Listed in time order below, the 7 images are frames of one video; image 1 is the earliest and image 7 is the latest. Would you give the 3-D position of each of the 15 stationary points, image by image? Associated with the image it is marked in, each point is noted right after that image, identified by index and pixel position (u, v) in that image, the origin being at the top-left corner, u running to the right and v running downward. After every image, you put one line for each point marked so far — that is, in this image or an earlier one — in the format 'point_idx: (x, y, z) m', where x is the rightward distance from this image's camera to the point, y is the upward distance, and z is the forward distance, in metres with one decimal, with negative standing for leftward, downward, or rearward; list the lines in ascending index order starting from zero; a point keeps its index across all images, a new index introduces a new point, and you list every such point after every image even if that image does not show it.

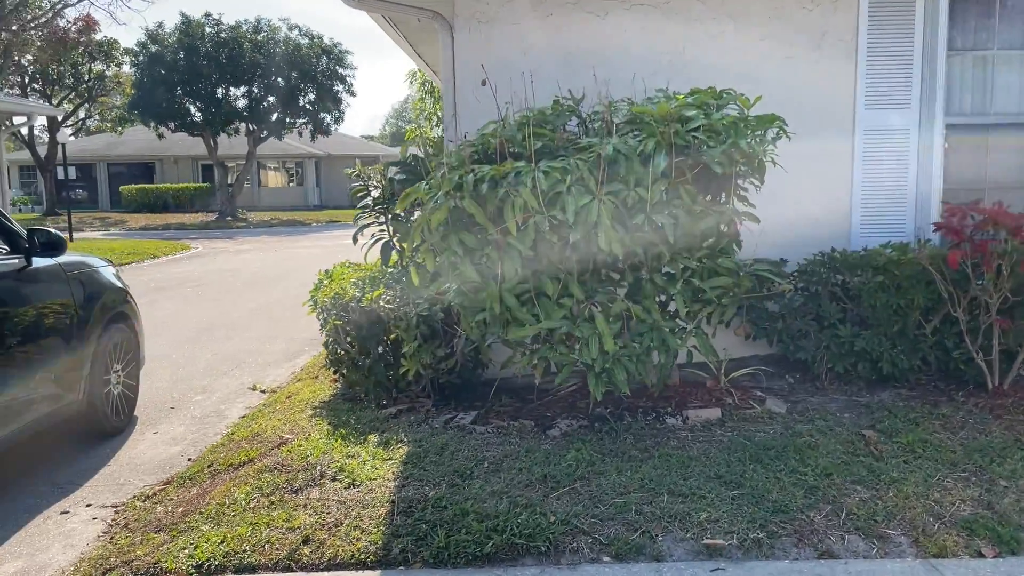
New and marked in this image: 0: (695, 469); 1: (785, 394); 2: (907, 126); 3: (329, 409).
0: (+0.8, -0.8, +4.0) m
1: (+1.6, -0.6, +5.2) m
2: (+2.6, +1.1, +5.8) m
3: (-1.1, -0.8, +5.5) m
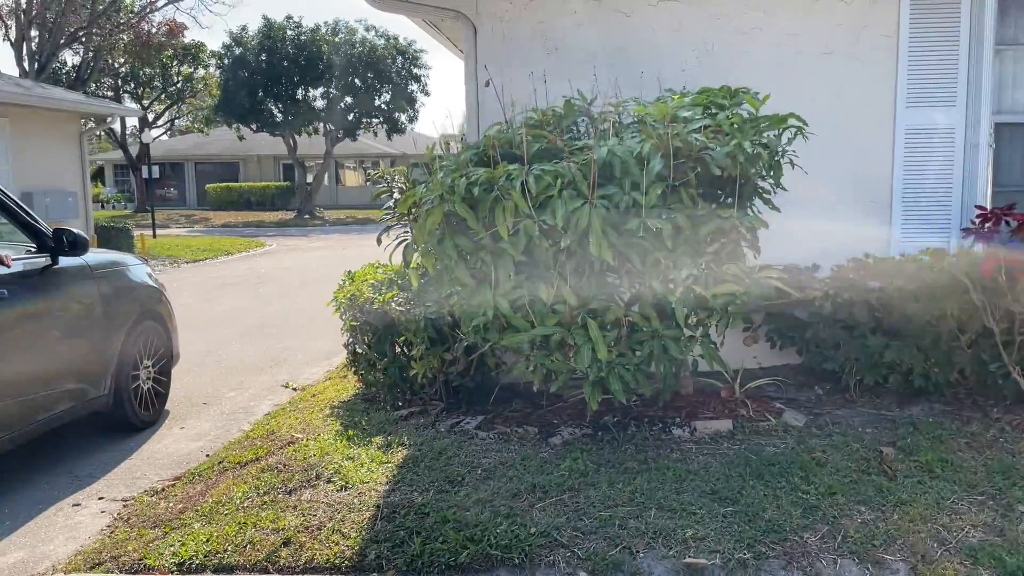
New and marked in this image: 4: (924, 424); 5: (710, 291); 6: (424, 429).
0: (+0.8, -0.8, +3.8) m
1: (+1.7, -0.7, +5.0) m
2: (+2.7, +1.0, +5.5) m
3: (-1.0, -0.8, +5.5) m
4: (+2.1, -0.7, +4.6) m
5: (+0.9, 0.0, +4.0) m
6: (-0.5, -0.8, +4.8) m
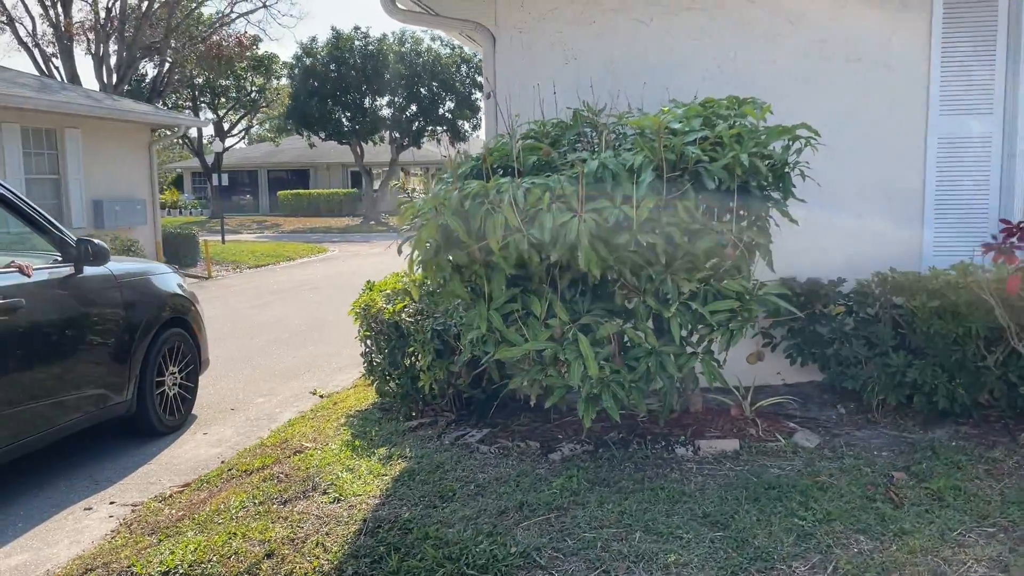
0: (+0.7, -0.9, +3.7) m
1: (+1.7, -0.8, +4.8) m
2: (+2.8, +0.9, +5.2) m
3: (-1.0, -0.8, +5.5) m
4: (+2.1, -0.8, +4.4) m
5: (+0.9, -0.1, +3.9) m
6: (-0.4, -0.8, +4.7) m
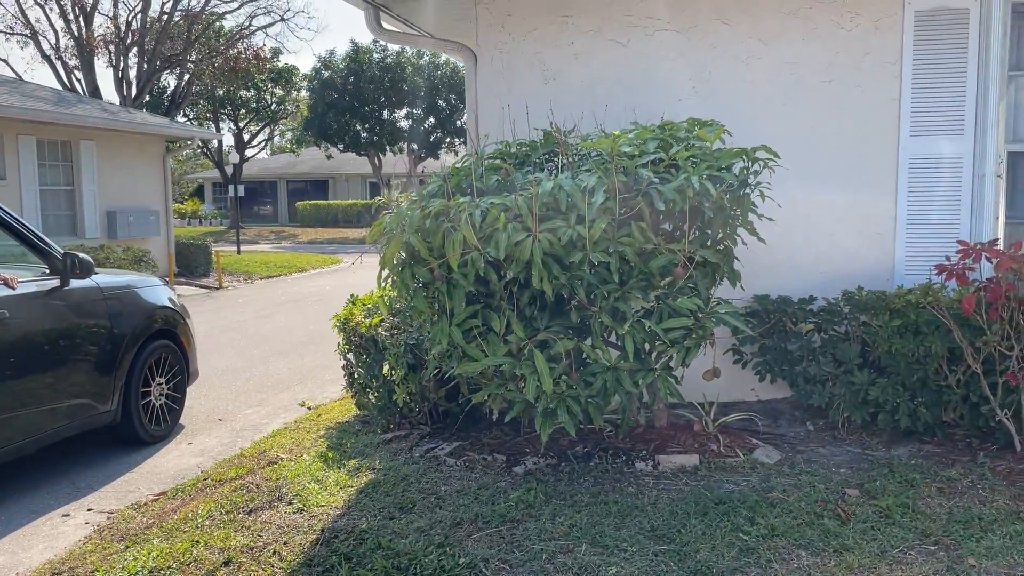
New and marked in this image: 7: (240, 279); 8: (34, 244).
0: (+0.5, -1.0, +3.8) m
1: (+1.6, -0.9, +4.9) m
2: (+2.7, +0.8, +5.3) m
3: (-1.1, -0.9, +5.6) m
4: (+2.0, -0.9, +4.4) m
5: (+0.7, -0.2, +3.9) m
6: (-0.6, -0.9, +4.9) m
7: (-5.7, +0.2, +18.4) m
8: (-2.8, +0.3, +5.2) m
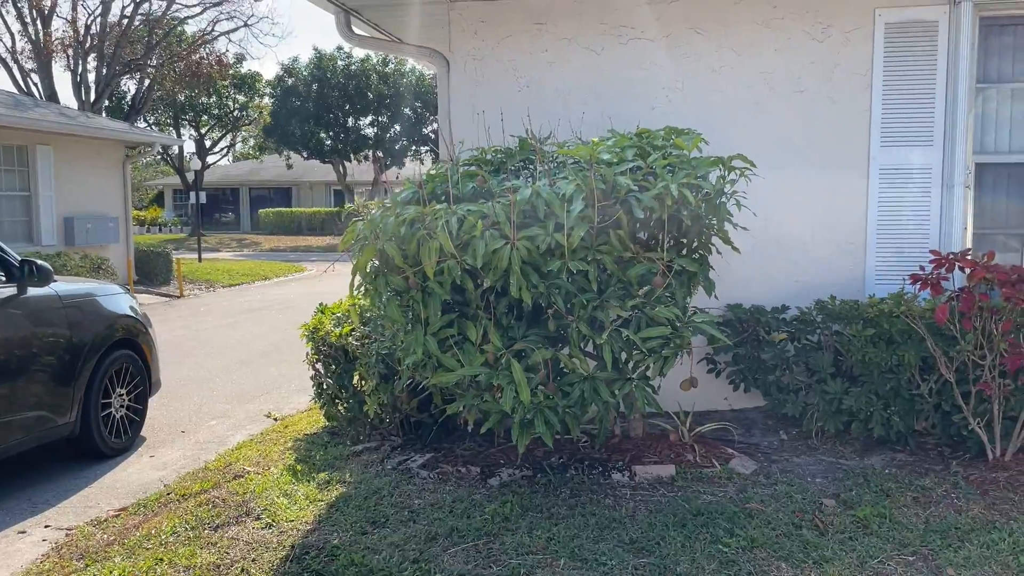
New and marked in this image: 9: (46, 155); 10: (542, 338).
0: (+0.4, -1.0, +3.7) m
1: (+1.4, -0.9, +4.9) m
2: (+2.5, +0.7, +5.3) m
3: (-1.3, -1.0, +5.5) m
4: (+1.8, -0.9, +4.4) m
5: (+0.6, -0.2, +3.9) m
6: (-0.8, -1.0, +4.8) m
7: (-6.4, 0.0, +18.1) m
8: (-3.0, +0.2, +5.0) m
9: (-7.6, +2.2, +14.4) m
10: (+0.1, -0.2, +4.0) m
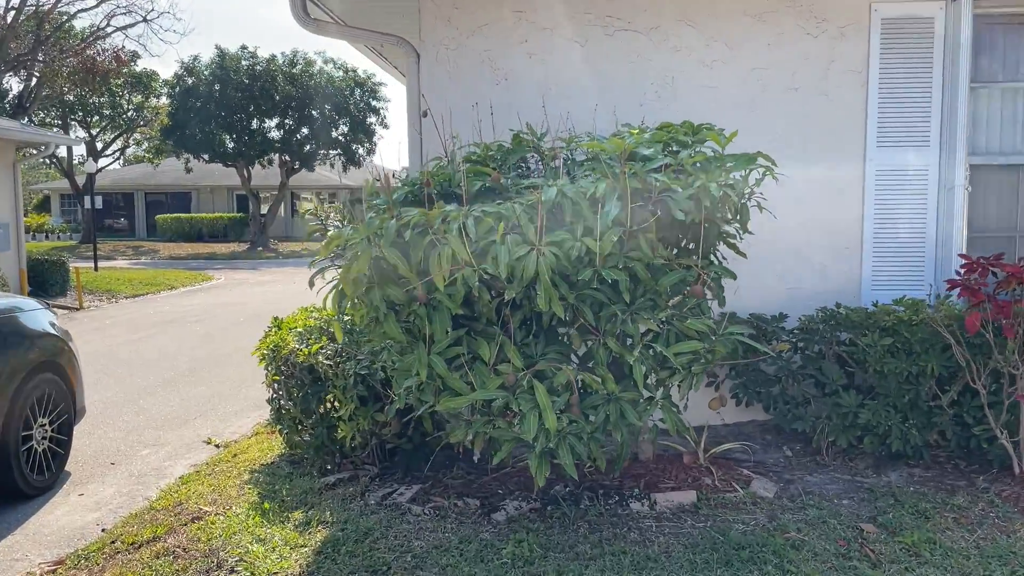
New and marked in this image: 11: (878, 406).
0: (+0.5, -1.1, +3.3) m
1: (+1.4, -0.9, +4.6) m
2: (+2.4, +0.7, +5.1) m
3: (-1.4, -1.0, +4.9) m
4: (+1.8, -1.0, +4.1) m
5: (+0.6, -0.2, +3.5) m
6: (-0.8, -1.0, +4.2) m
7: (-7.8, -0.2, +16.8) m
8: (-3.0, +0.1, +4.2) m
9: (-8.7, +2.0, +13.1) m
10: (+0.2, -0.3, +3.6) m
11: (+1.9, -0.6, +4.4) m
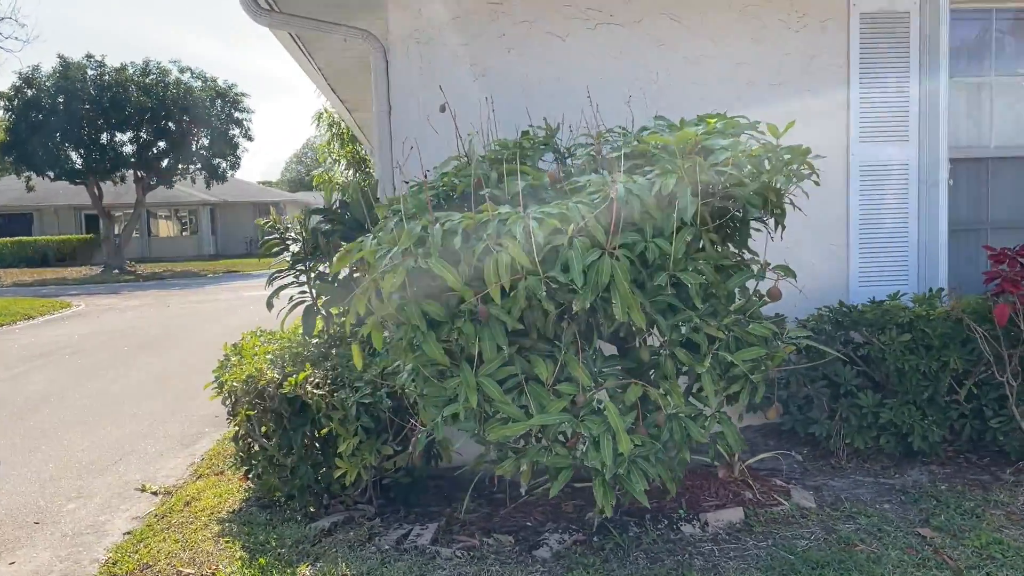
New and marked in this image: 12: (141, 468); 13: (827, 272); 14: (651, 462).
0: (+0.8, -1.1, +3.0) m
1: (+1.4, -0.9, +4.4) m
2: (+2.3, +0.7, +5.1) m
3: (-1.3, -1.1, +4.3) m
4: (+2.0, -0.9, +4.0) m
5: (+0.8, -0.3, +3.2) m
6: (-0.6, -1.1, +3.7) m
7: (-9.6, -0.7, +15.1) m
8: (-2.9, 0.0, +3.4) m
9: (-9.9, +1.5, +11.3) m
10: (+0.4, -0.3, +3.2) m
11: (+1.9, -0.6, +4.4) m
12: (-2.5, -1.2, +6.0) m
13: (+1.8, +0.1, +5.2) m
14: (+0.5, -0.6, +3.2) m
